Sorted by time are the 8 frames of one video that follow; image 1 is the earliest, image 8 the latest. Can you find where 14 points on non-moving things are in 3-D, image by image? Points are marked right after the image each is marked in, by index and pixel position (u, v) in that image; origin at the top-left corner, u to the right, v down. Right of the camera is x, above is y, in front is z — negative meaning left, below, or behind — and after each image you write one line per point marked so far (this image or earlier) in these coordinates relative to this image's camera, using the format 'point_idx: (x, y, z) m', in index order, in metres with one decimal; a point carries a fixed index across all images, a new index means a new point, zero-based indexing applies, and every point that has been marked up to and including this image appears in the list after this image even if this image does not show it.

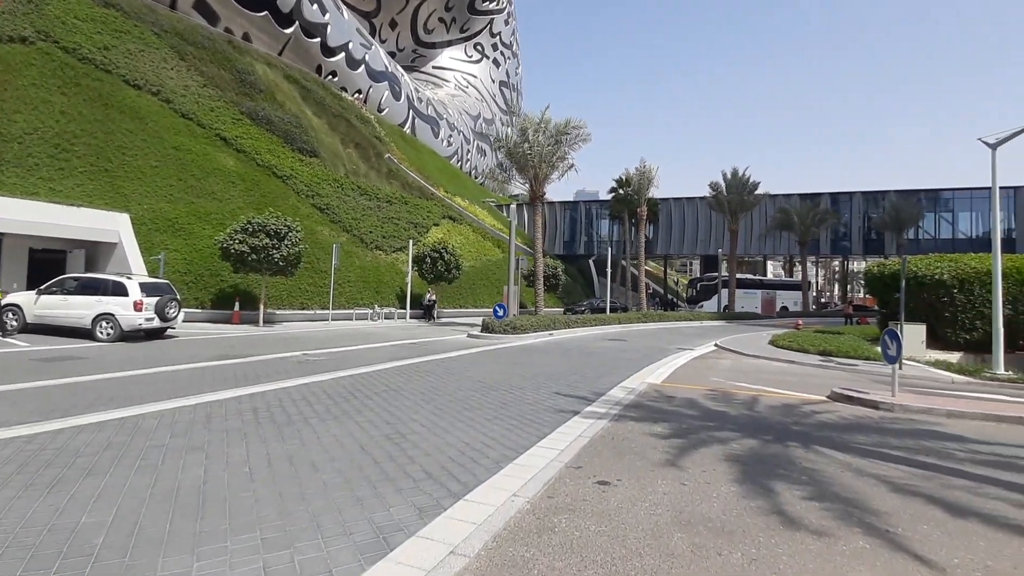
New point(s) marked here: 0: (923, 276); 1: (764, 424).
0: (+15.8, +0.5, +19.3) m
1: (+3.8, -2.1, +7.6) m
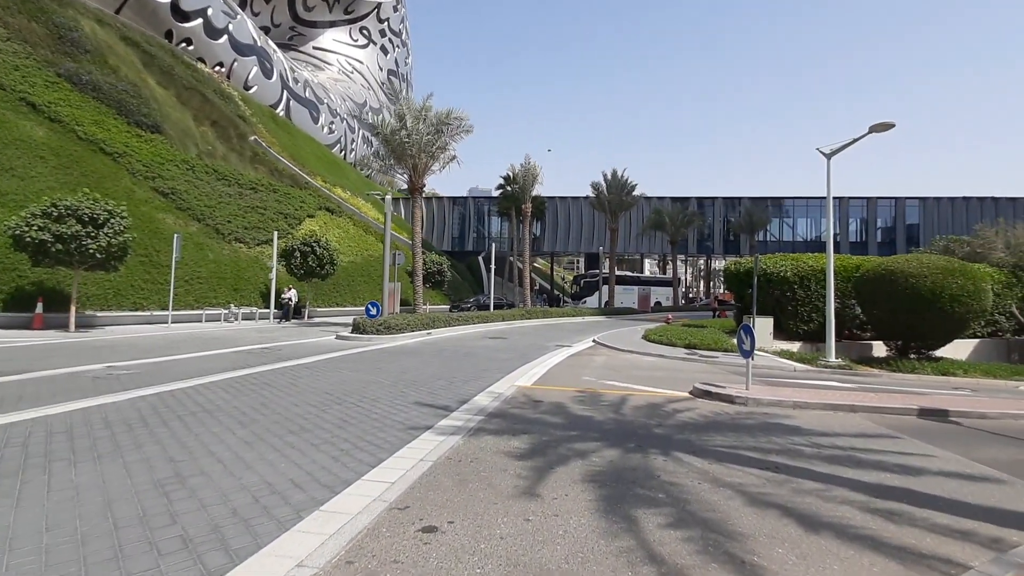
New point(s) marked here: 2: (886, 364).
0: (+10.9, +0.6, +21.1) m
1: (+1.6, -2.0, +7.1) m
2: (+13.0, -2.7, +17.4) m
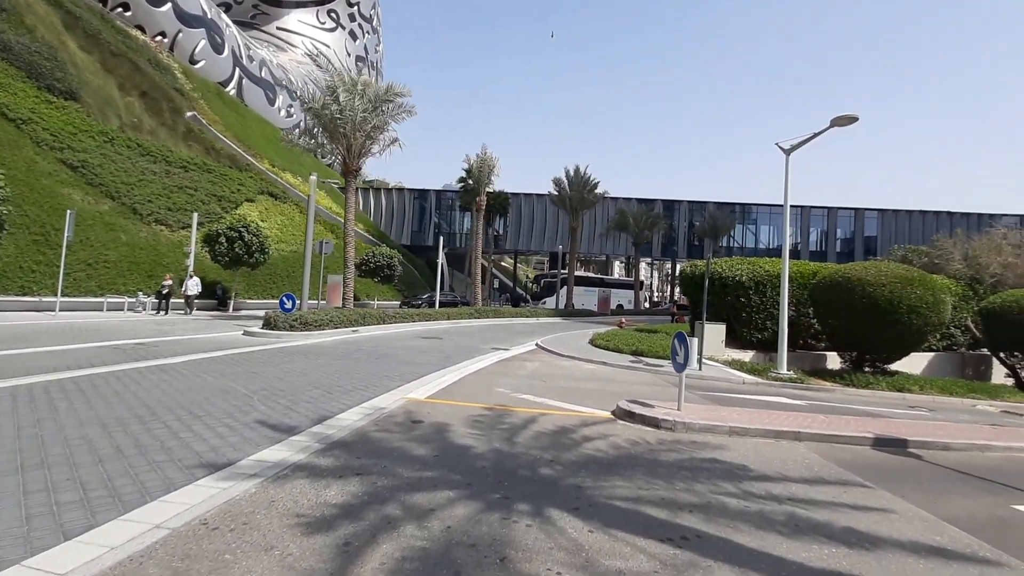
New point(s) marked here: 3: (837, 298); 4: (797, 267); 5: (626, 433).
0: (+8.5, +0.4, +19.9) m
1: (-0.1, -1.9, +5.4) m
2: (+10.7, -3.0, +16.3) m
3: (+11.0, -0.3, +16.8) m
4: (+11.3, +0.8, +19.7) m
5: (+1.6, -2.1, +7.2) m
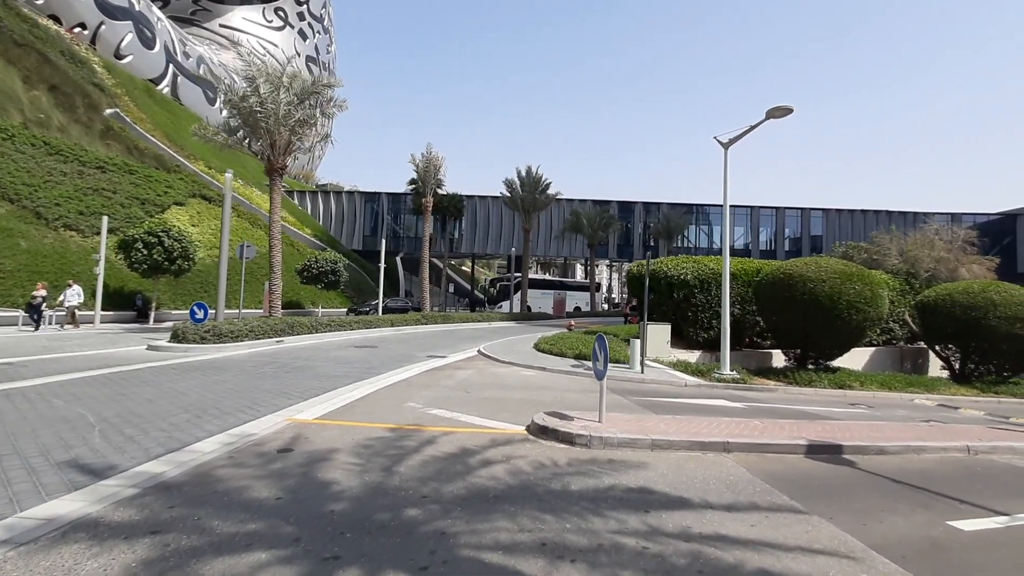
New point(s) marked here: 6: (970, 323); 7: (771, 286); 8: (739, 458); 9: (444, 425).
0: (+6.2, +0.5, +19.5) m
1: (-1.3, -1.9, +4.4) m
2: (+8.7, -2.9, +16.0) m
3: (+8.9, -0.2, +16.6) m
4: (+8.9, +0.9, +19.5) m
5: (+0.3, -2.1, +6.3) m
6: (+16.7, -1.3, +18.1) m
7: (+8.8, +0.1, +16.9) m
8: (+3.0, -2.3, +6.6) m
9: (-1.0, -2.1, +7.5) m
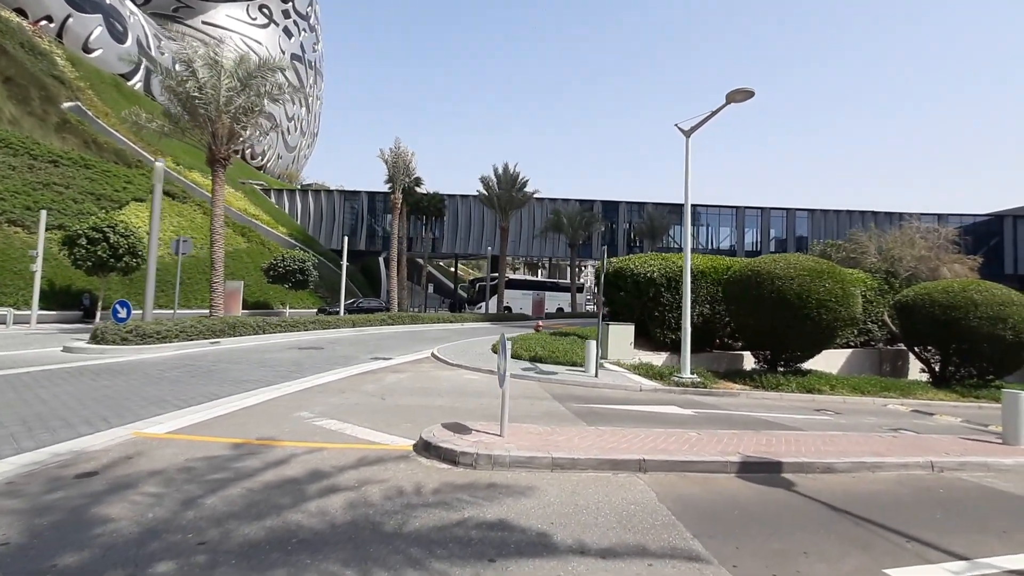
0: (+4.6, +0.5, +18.5) m
1: (-2.7, -1.8, +3.3) m
2: (+7.2, -2.8, +15.0) m
3: (+7.3, -0.1, +15.6) m
4: (+7.4, +1.0, +18.5) m
5: (-1.1, -2.0, +5.2) m
6: (+15.1, -1.2, +17.2) m
7: (+7.2, +0.1, +16.0) m
8: (+1.6, -2.2, +5.6) m
9: (-2.5, -2.0, +6.4) m
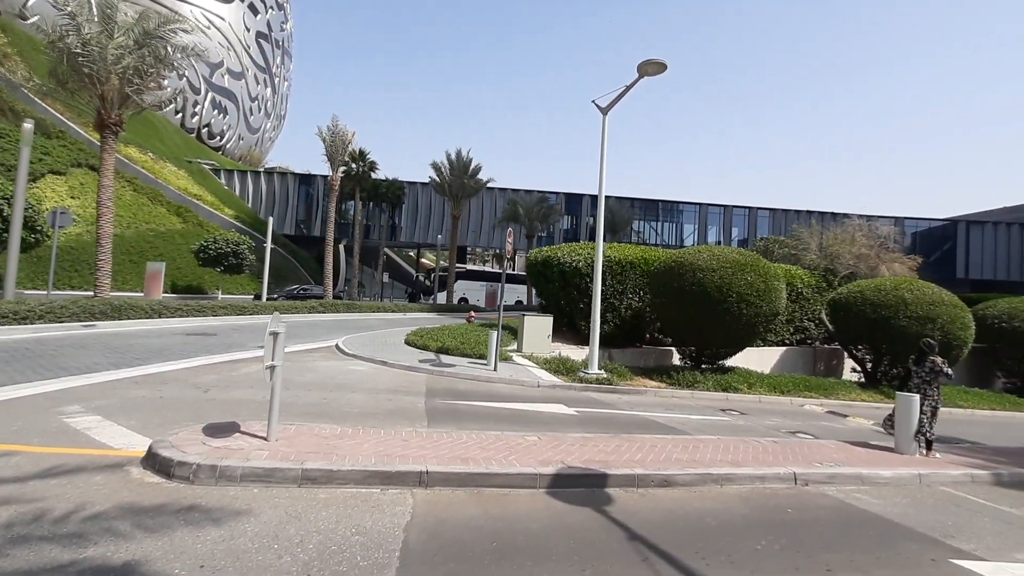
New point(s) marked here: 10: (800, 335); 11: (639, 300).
0: (+1.8, +0.9, +17.5) m
1: (-4.9, -1.5, +2.0) m
2: (+4.4, -2.5, +14.2) m
3: (+4.6, +0.1, +14.7) m
4: (+4.6, +1.2, +17.6) m
5: (-3.5, -1.6, +4.0) m
6: (+12.3, -1.2, +16.6) m
7: (+4.5, +0.4, +15.1) m
8: (-0.7, -1.9, +4.5) m
9: (-4.8, -1.6, +5.2) m
10: (+11.4, -1.9, +19.7) m
11: (+4.4, -0.4, +17.3) m
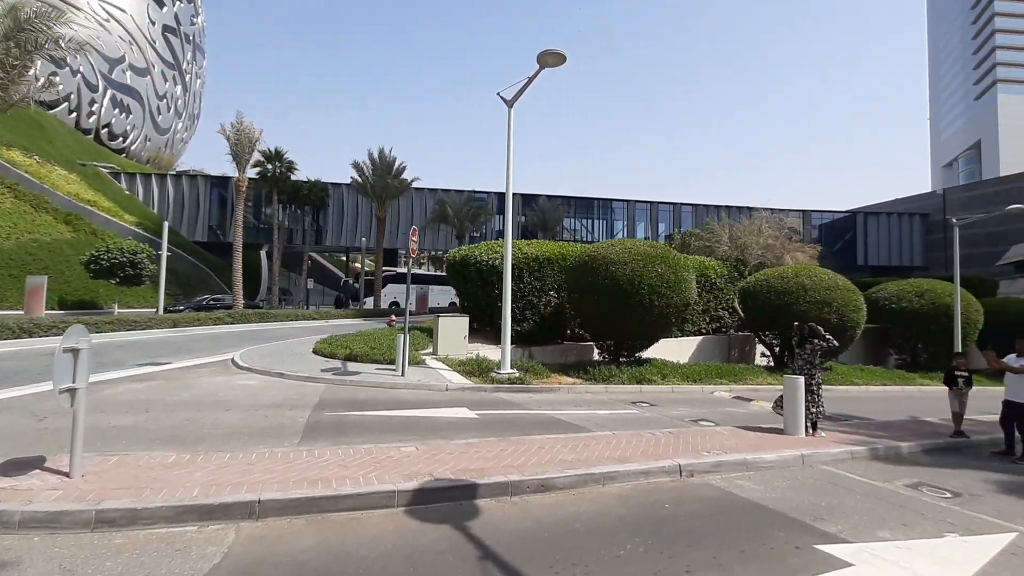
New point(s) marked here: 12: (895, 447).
0: (-1.1, +0.9, +17.1) m
1: (-5.9, -1.6, +0.9) m
2: (+2.0, -2.4, +14.1) m
3: (+2.1, +0.3, +14.7) m
4: (+1.7, +1.4, +17.6) m
5: (-4.6, -1.7, +3.1) m
6: (+9.5, -0.7, +17.5) m
7: (+1.9, +0.5, +15.0) m
8: (-2.0, -1.9, +3.9) m
9: (-6.1, -1.7, +4.1) m
10: (+8.3, -1.5, +20.4) m
11: (+1.6, -0.3, +17.1) m
12: (+5.9, -2.5, +7.7) m
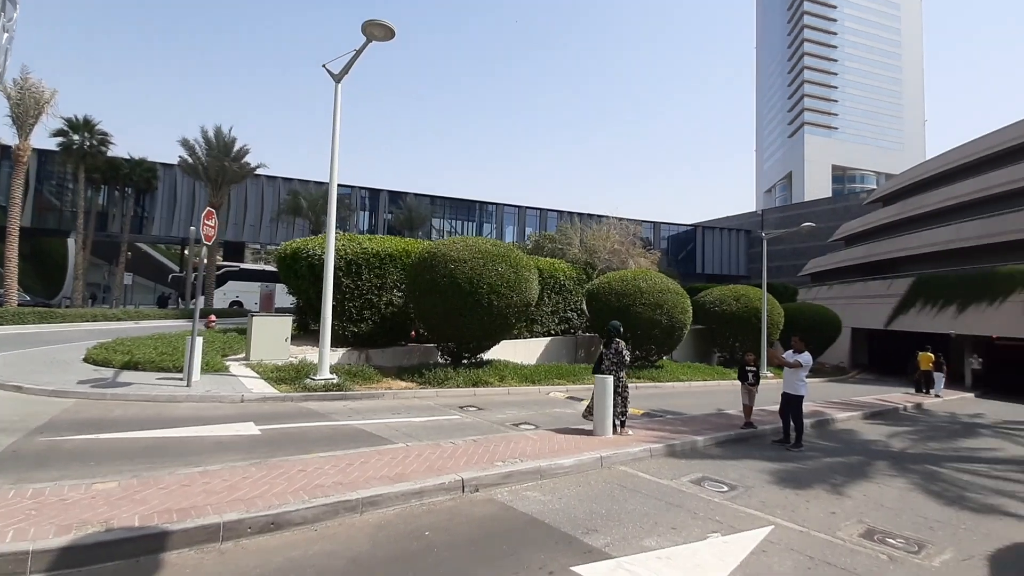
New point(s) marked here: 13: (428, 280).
0: (-6.1, +1.0, +15.4) m
1: (-6.9, -1.4, -1.4) m
2: (-2.4, -2.3, +13.3) m
3: (-2.5, +0.3, +13.8) m
4: (-3.6, +1.4, +16.5) m
5: (-6.3, -1.6, +1.0) m
6: (+4.1, -0.8, +18.3) m
7: (-2.7, +0.6, +14.1) m
8: (-3.9, -1.8, +2.4) m
9: (-7.9, -1.5, +1.6) m
10: (+2.1, -1.5, +20.9) m
11: (-3.6, -0.2, +16.1) m
12: (+2.9, -2.5, +8.0) m
13: (-2.3, +0.2, +13.7) m
